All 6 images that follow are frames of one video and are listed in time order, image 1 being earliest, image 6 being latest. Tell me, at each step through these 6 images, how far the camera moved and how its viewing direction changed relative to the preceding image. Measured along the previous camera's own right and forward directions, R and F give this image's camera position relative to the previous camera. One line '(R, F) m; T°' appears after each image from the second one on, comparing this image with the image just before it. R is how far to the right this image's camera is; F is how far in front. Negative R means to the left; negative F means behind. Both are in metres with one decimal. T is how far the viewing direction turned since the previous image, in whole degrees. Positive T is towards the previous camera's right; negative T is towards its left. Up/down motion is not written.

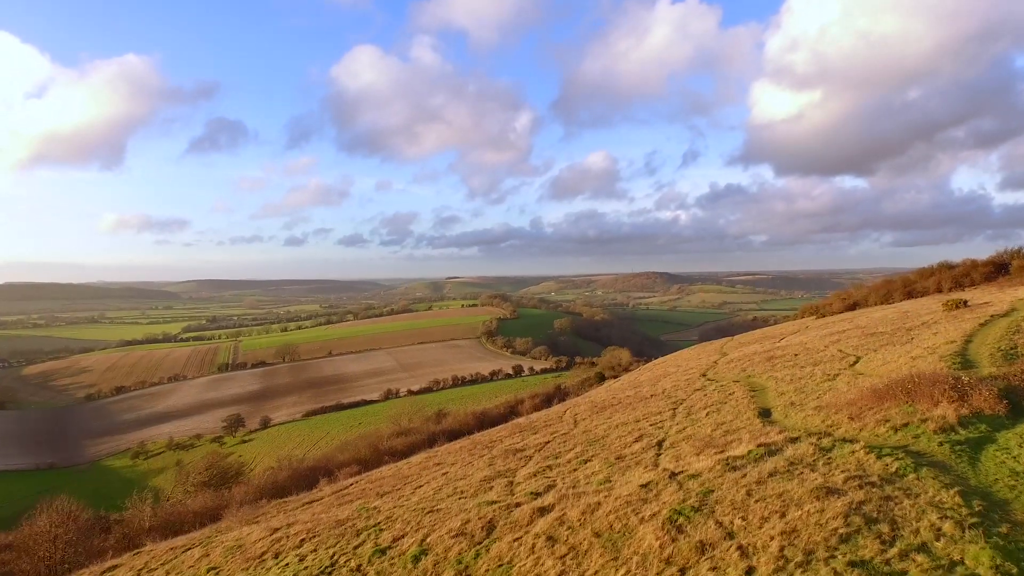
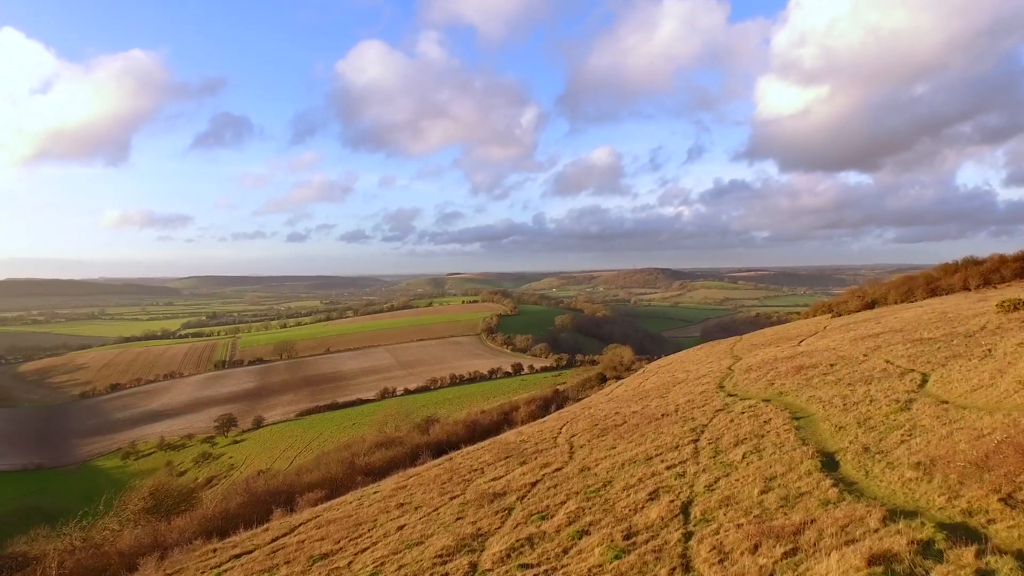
(+0.4, +2.2) m; 0°
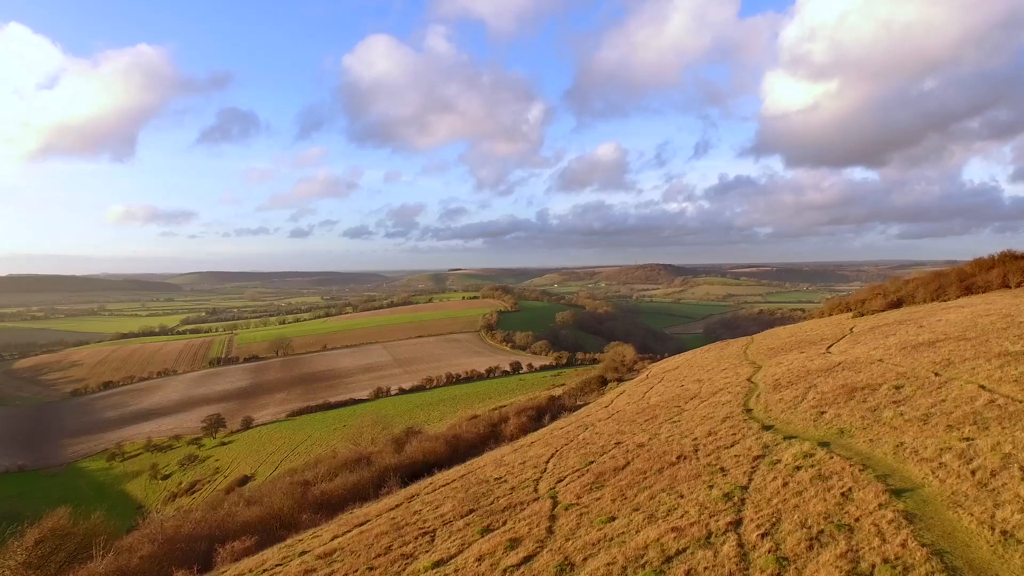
(+0.7, +3.0) m; 0°
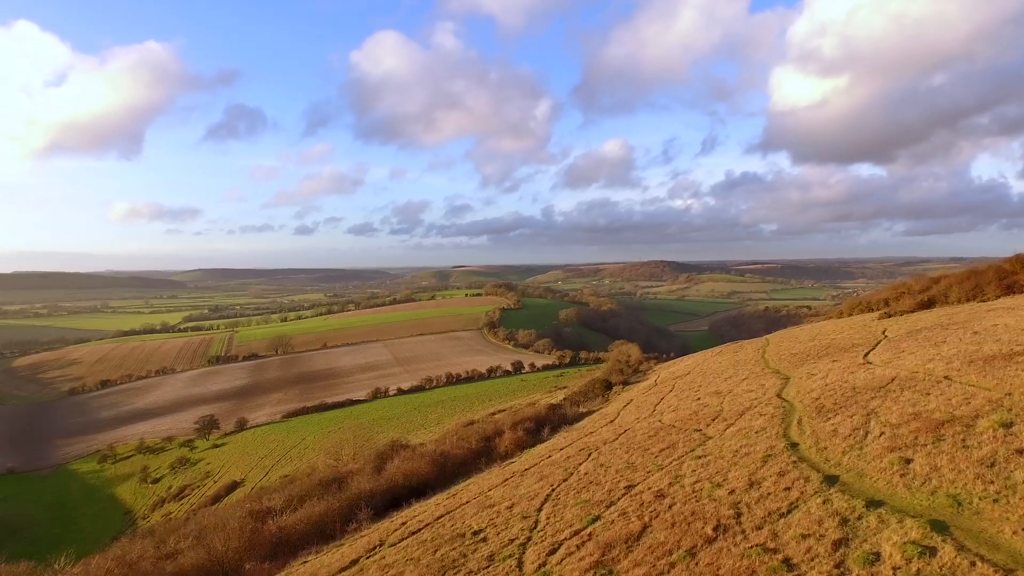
(+0.4, +2.5) m; 0°
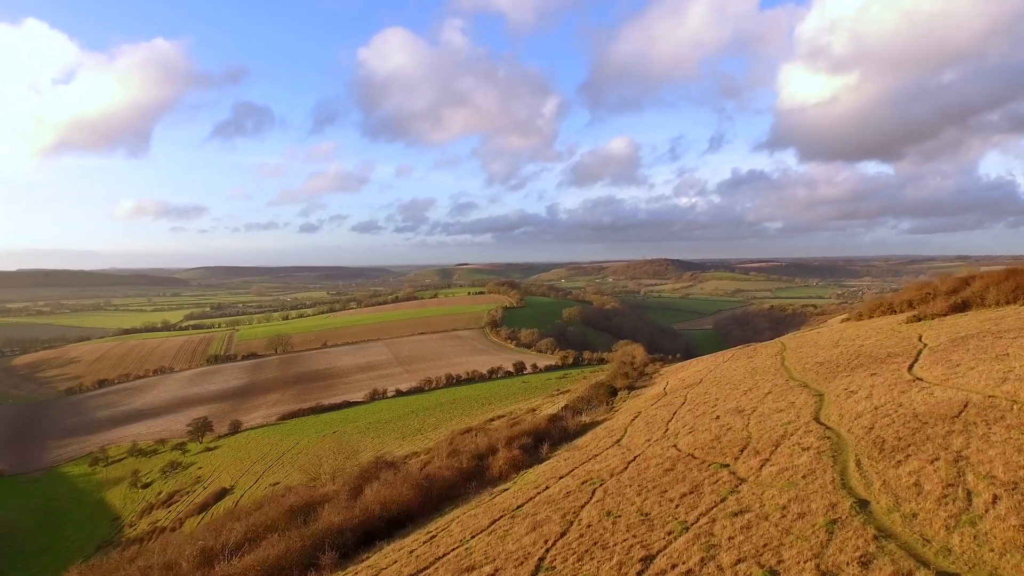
(+0.4, +2.3) m; 0°
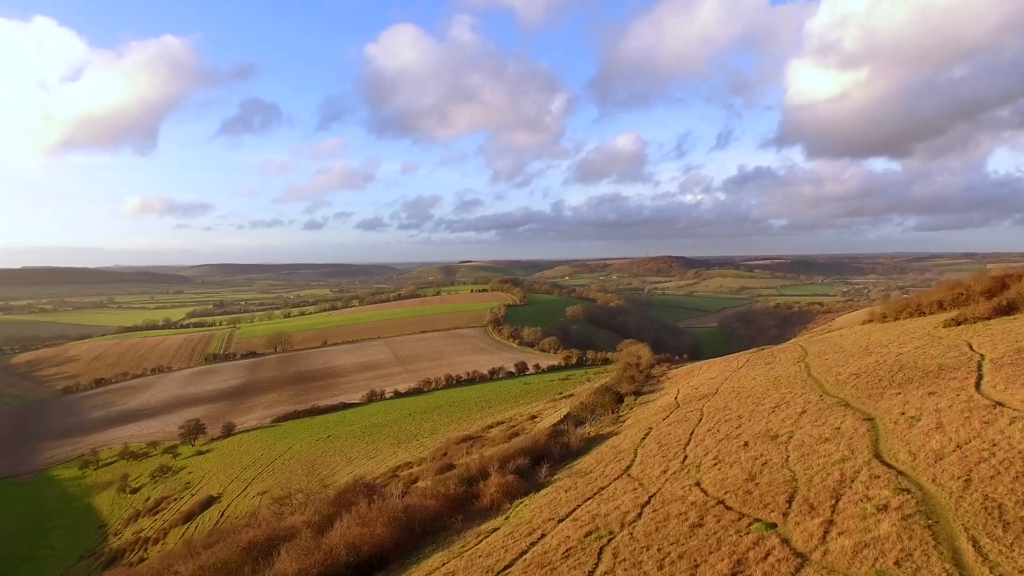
(+0.4, +2.6) m; 0°
